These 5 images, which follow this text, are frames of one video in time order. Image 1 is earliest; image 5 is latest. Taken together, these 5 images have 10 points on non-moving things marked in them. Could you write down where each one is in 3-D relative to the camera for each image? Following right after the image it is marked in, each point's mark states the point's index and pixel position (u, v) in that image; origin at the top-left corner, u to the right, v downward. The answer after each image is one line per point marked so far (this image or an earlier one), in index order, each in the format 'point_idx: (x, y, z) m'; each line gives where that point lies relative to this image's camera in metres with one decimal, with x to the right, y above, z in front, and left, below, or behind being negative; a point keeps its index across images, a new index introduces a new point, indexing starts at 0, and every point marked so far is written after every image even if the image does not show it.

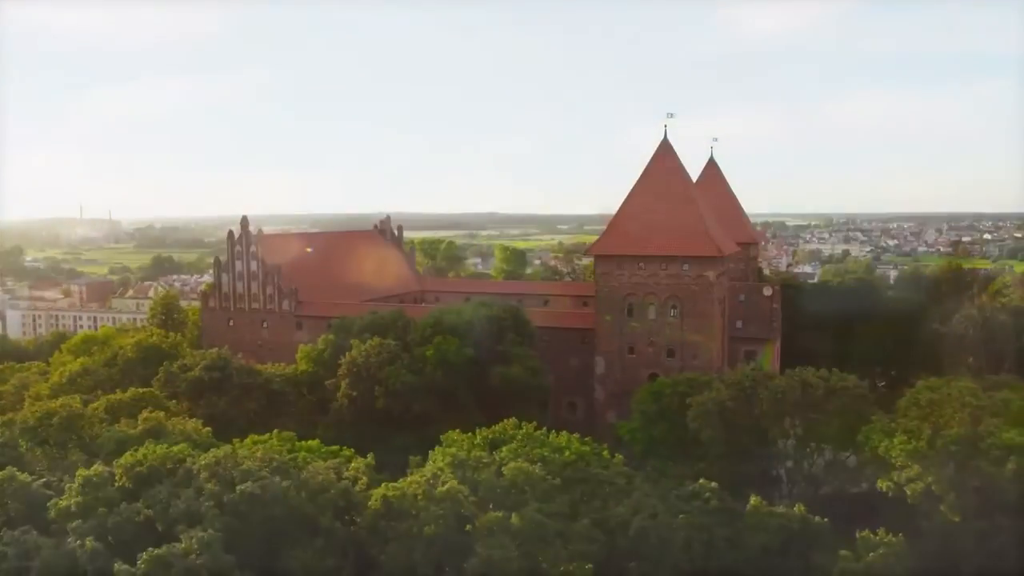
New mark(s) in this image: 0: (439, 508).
0: (-1.6, -4.9, +19.4) m
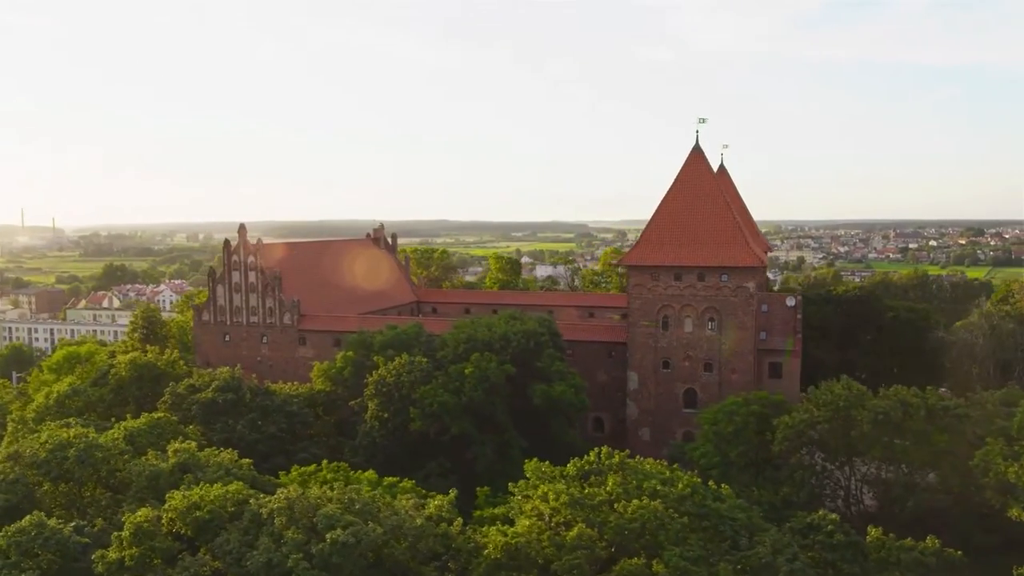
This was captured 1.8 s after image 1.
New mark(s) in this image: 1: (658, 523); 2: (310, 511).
0: (+1.2, -5.3, +17.2) m
1: (+3.2, -5.1, +18.8) m
2: (-4.6, -5.1, +19.8) m
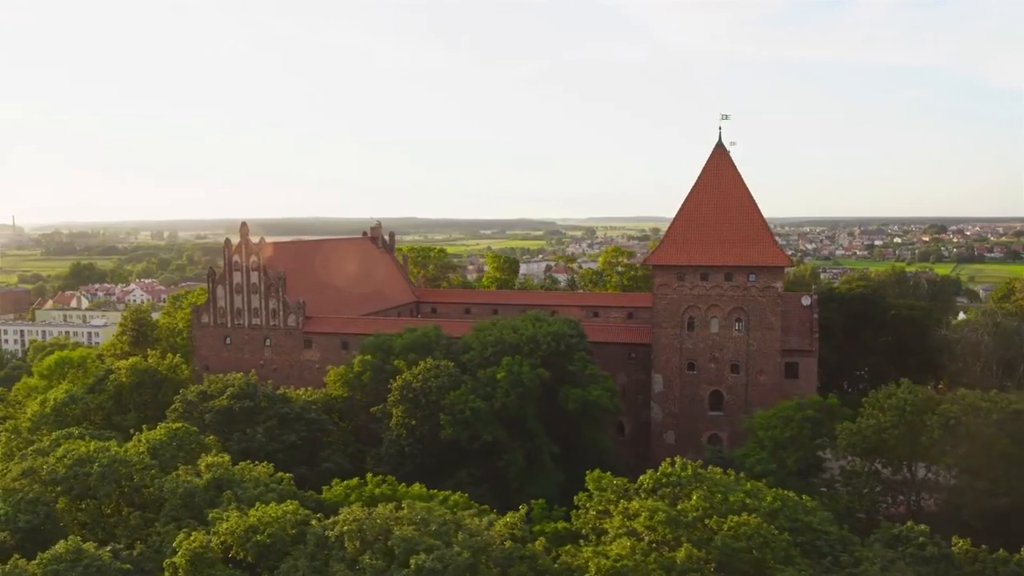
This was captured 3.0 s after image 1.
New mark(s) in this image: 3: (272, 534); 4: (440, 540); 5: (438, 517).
0: (+3.1, -5.4, +16.0) m
1: (+5.1, -5.1, +17.7) m
2: (-2.7, -5.2, +18.4) m
3: (-5.2, -5.3, +18.9) m
4: (-1.5, -5.2, +18.1) m
5: (-1.7, -5.1, +19.6) m
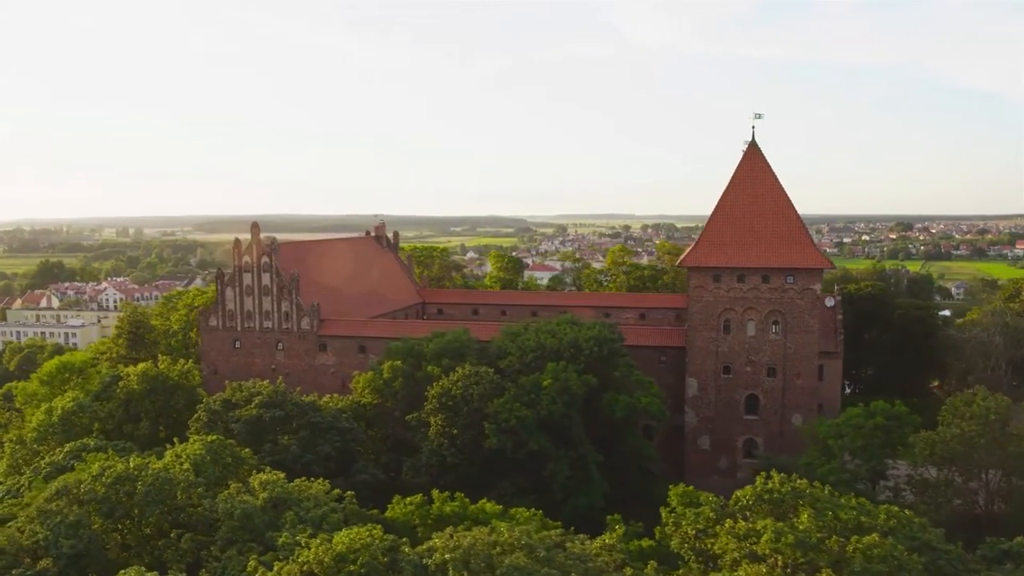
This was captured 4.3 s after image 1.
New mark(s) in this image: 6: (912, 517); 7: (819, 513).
0: (+5.5, -5.5, +15.0) m
1: (+7.4, -5.3, +16.7) m
2: (-0.5, -5.4, +17.1) m
3: (-3.0, -5.5, +17.5) m
4: (+0.7, -5.4, +16.8) m
5: (+0.5, -5.3, +18.3) m
6: (+9.1, -5.2, +19.9) m
7: (+6.7, -4.9, +19.1) m
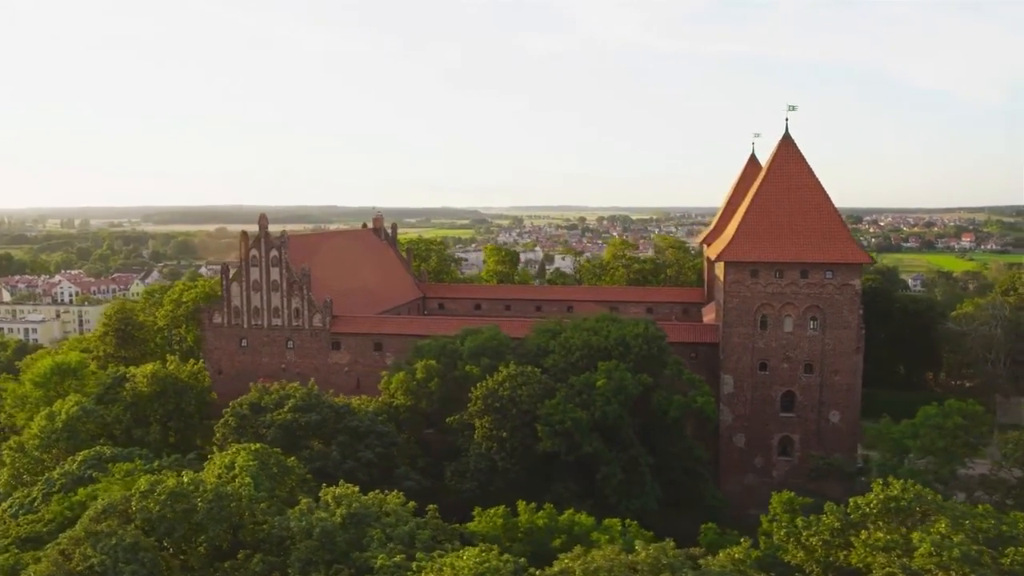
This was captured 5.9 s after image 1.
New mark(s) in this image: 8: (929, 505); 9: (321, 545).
0: (+8.3, -5.5, +14.0) m
1: (+10.1, -5.3, +15.8) m
2: (+2.2, -5.4, +15.7) m
3: (-0.4, -5.5, +16.0) m
4: (+3.4, -5.4, +15.5) m
5: (+3.1, -5.3, +17.0) m
6: (+11.5, -5.2, +19.1) m
7: (+9.2, -4.9, +18.1) m
8: (+9.1, -4.8, +19.1) m
9: (-4.4, -5.9, +20.0) m
